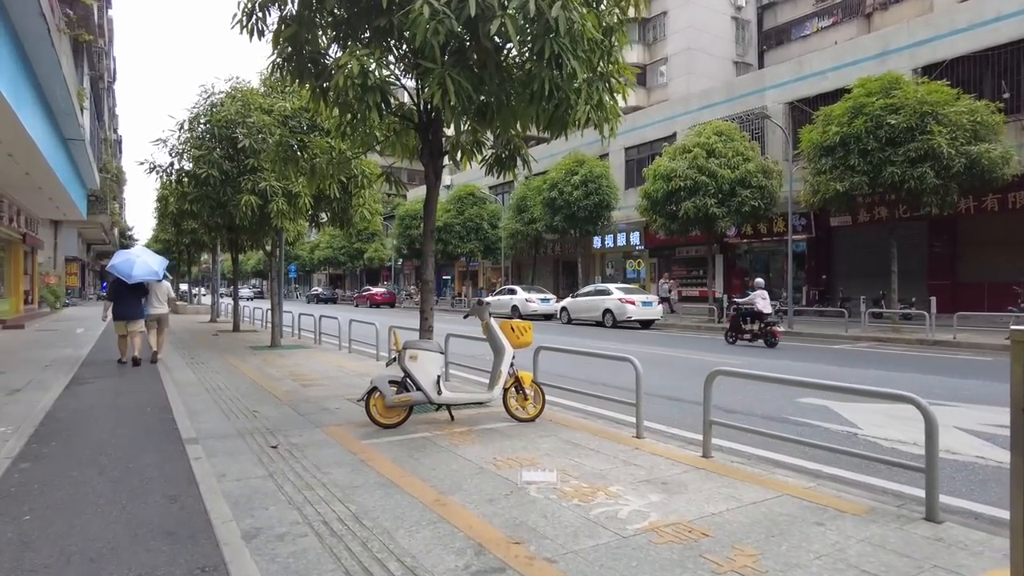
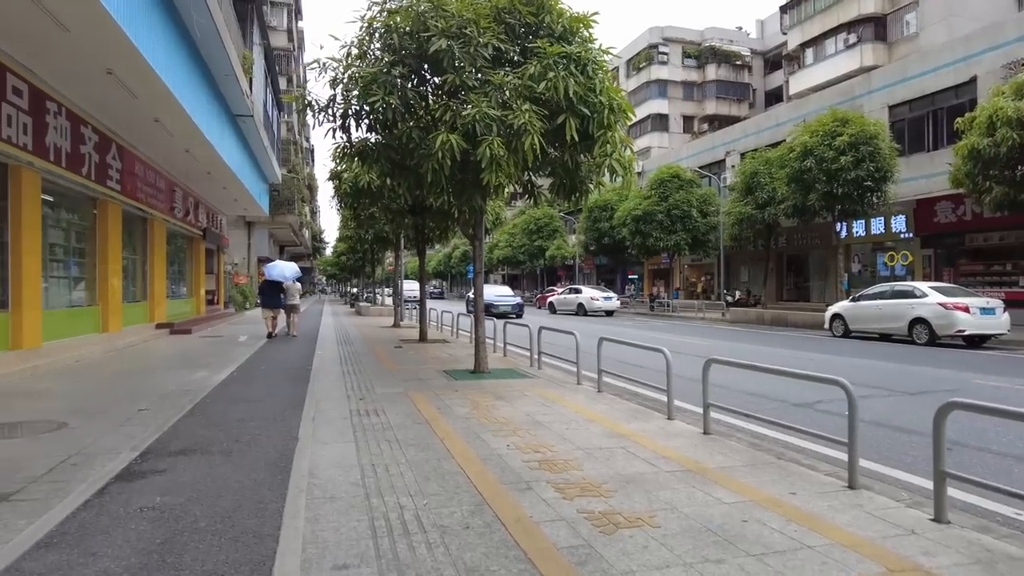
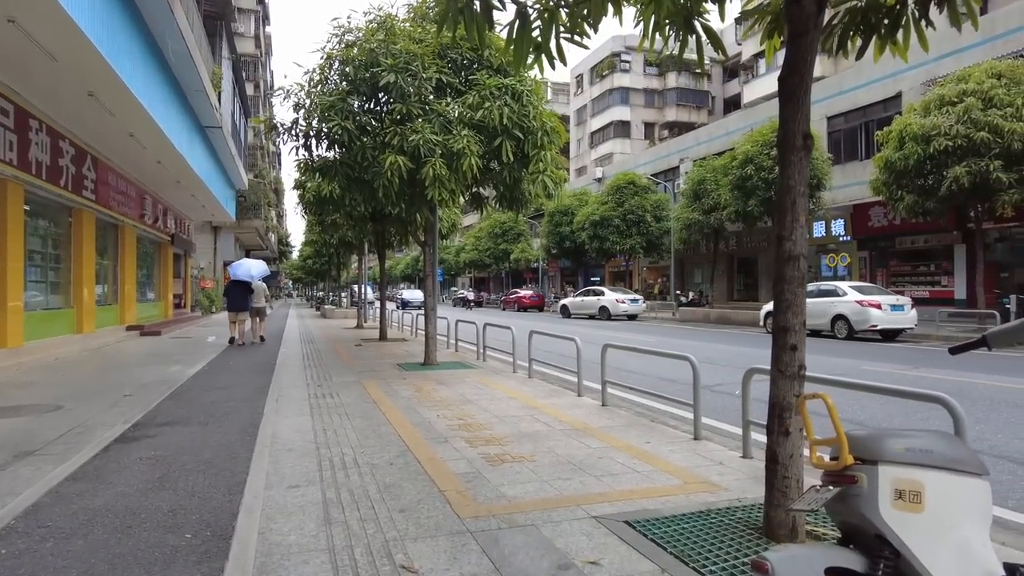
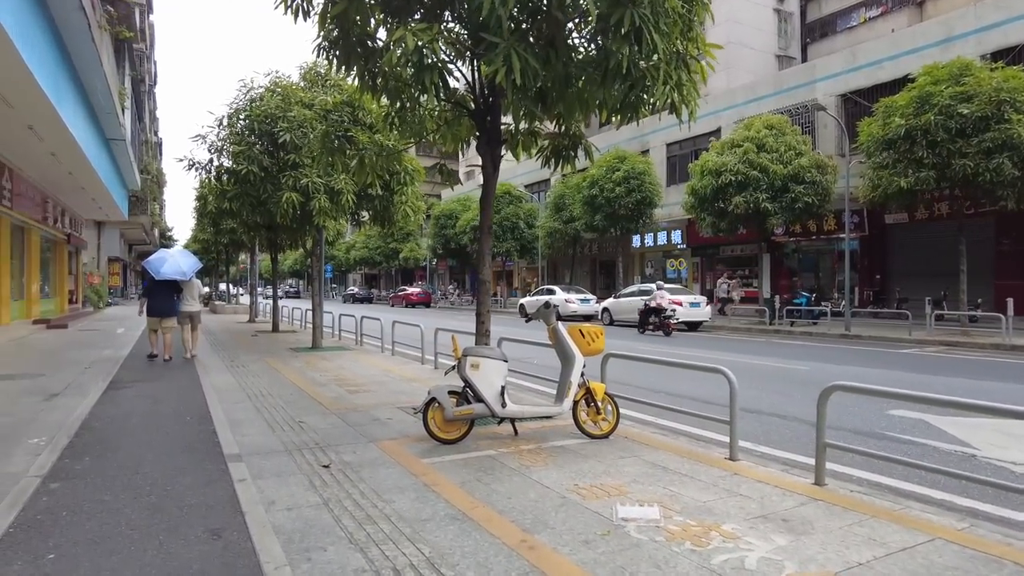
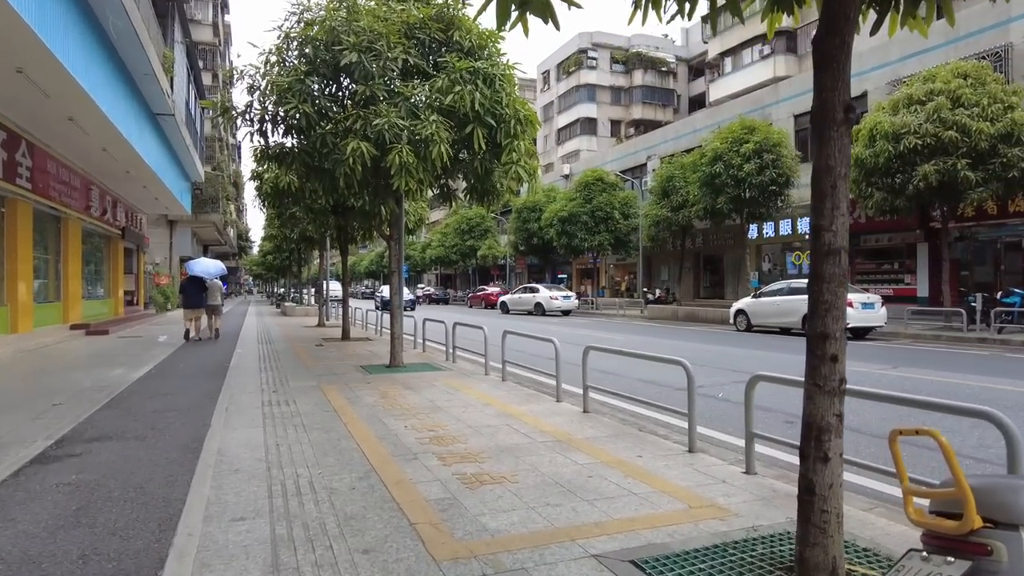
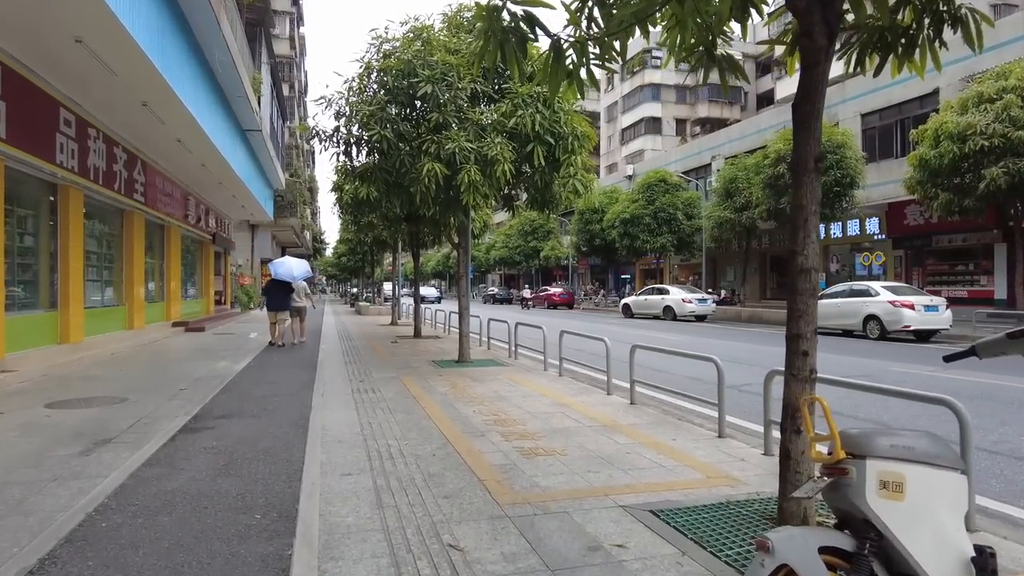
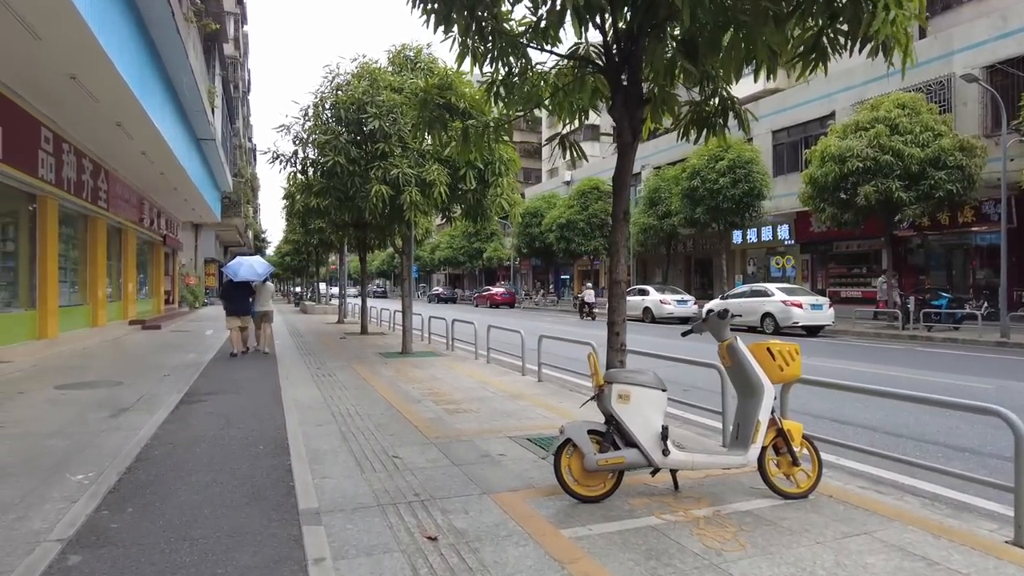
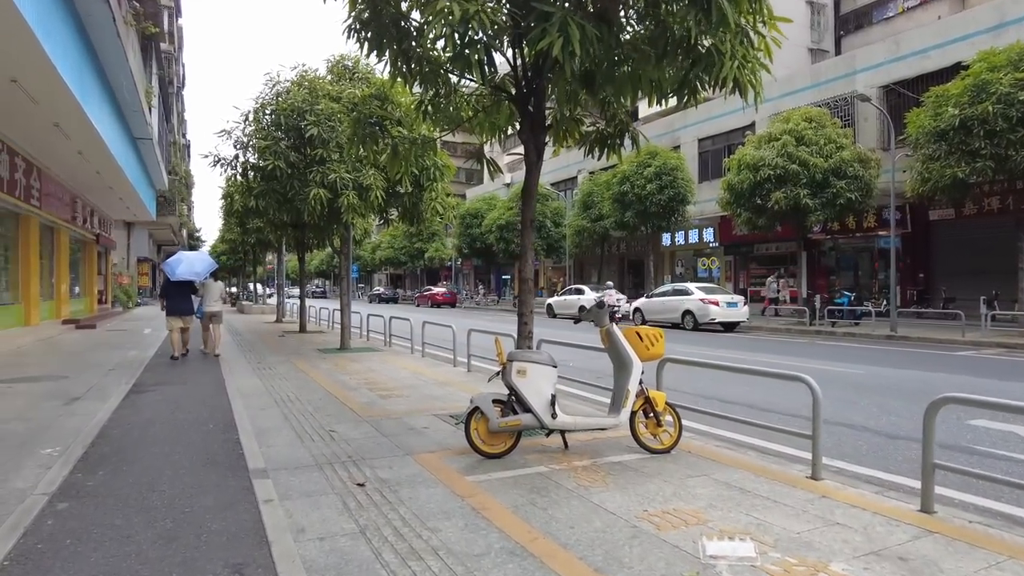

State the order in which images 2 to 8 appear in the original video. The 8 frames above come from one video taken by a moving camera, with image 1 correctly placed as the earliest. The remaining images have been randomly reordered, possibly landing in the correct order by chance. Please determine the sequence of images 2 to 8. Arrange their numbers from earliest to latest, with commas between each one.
4, 8, 7, 6, 3, 5, 2
